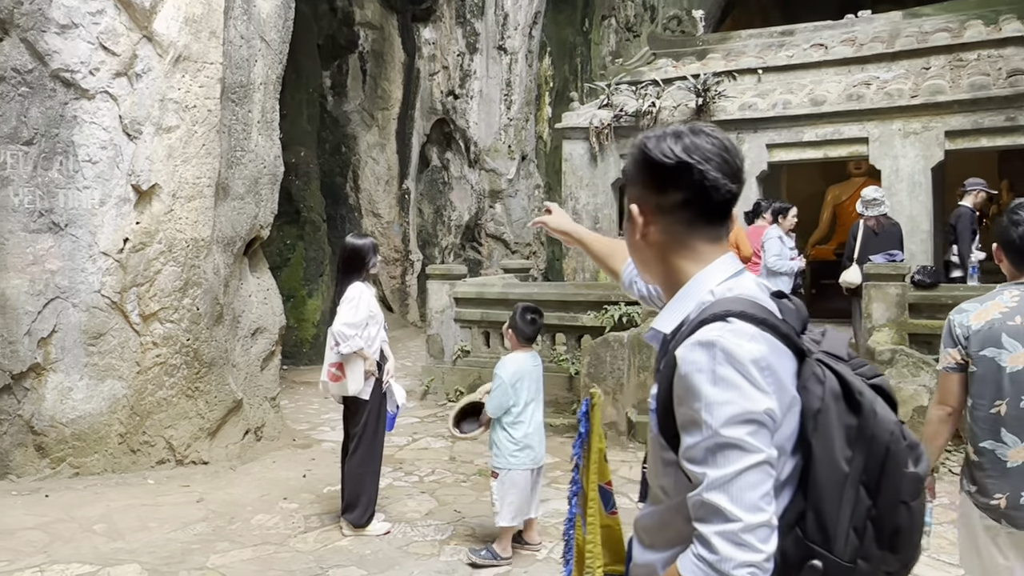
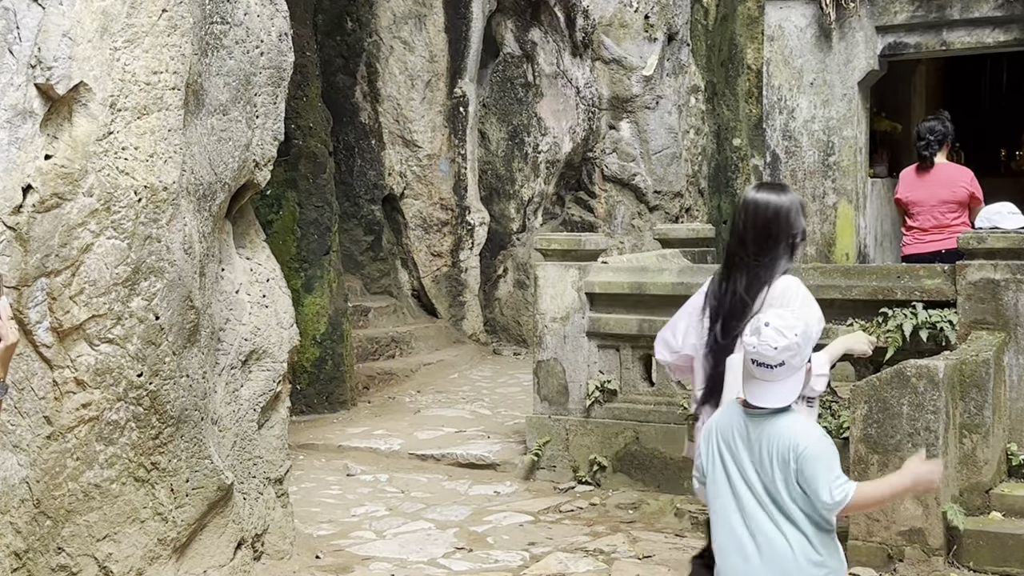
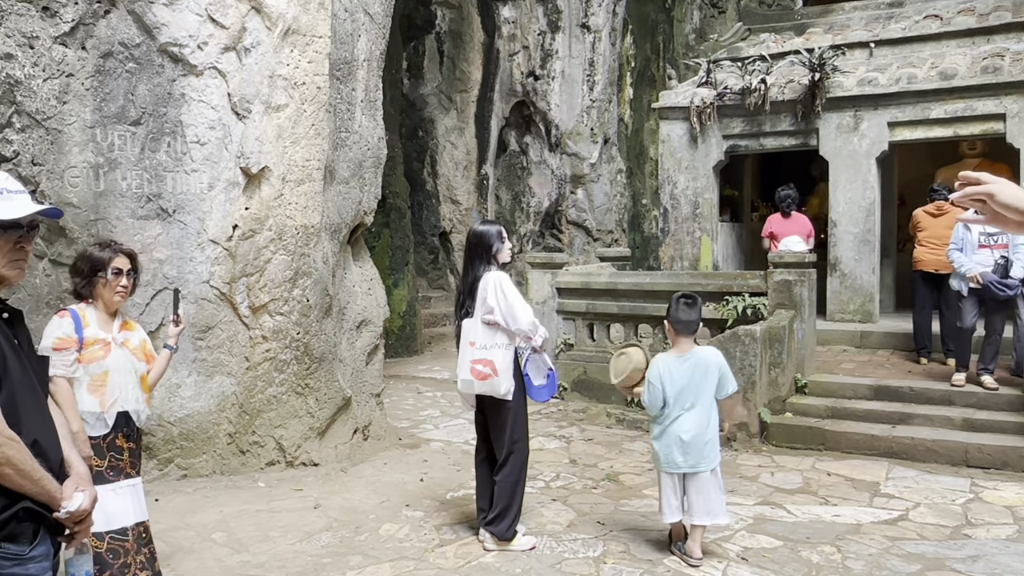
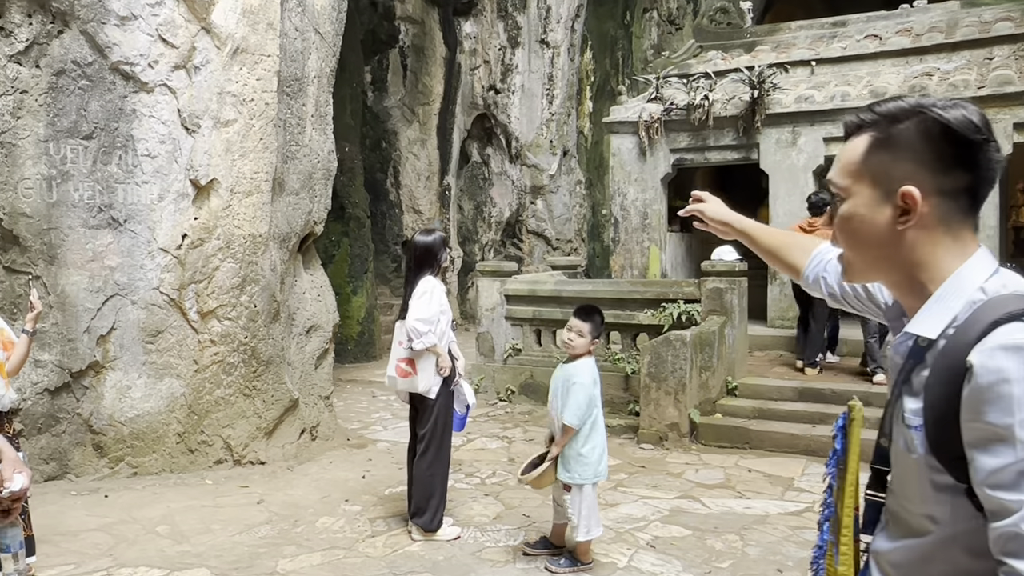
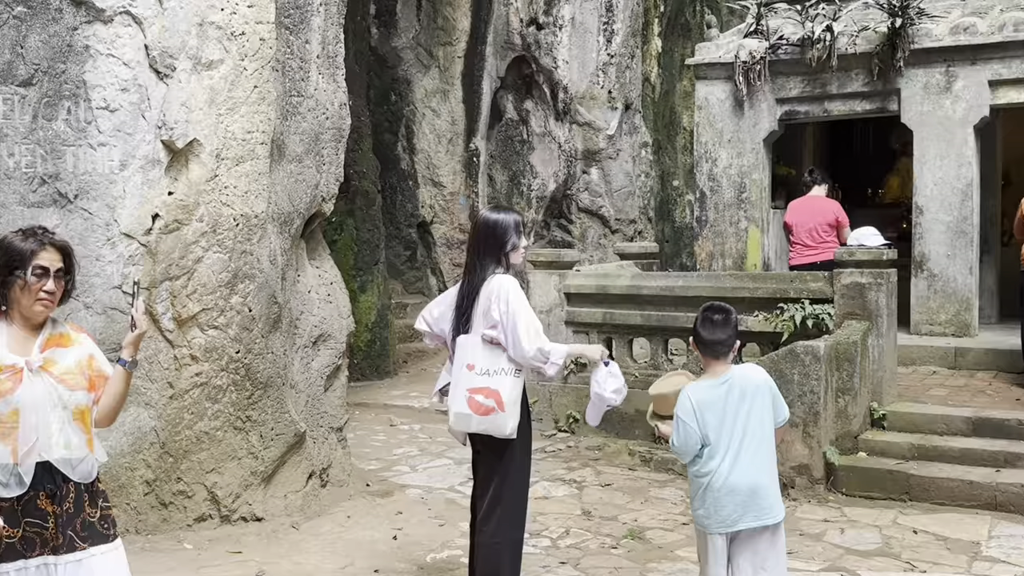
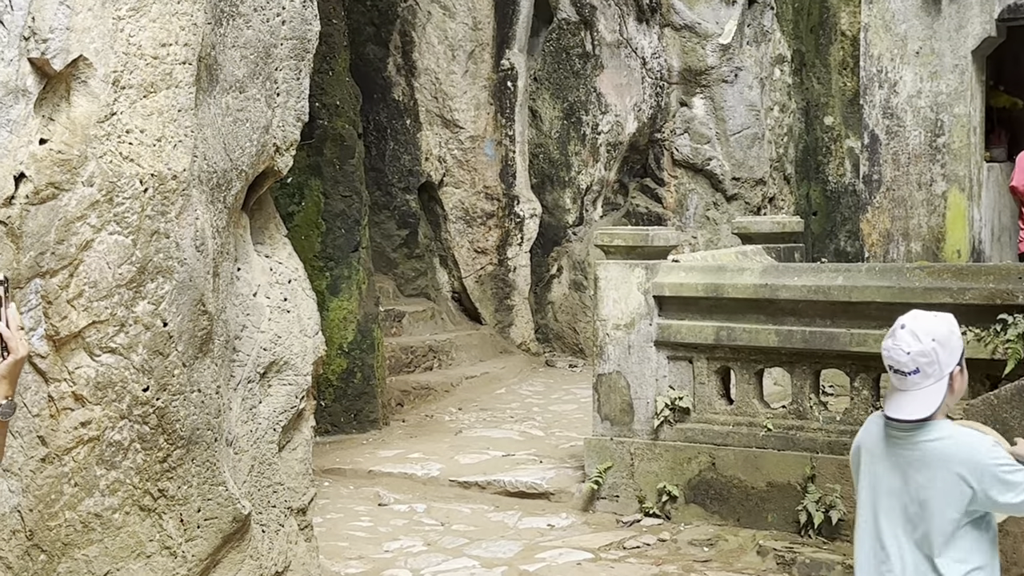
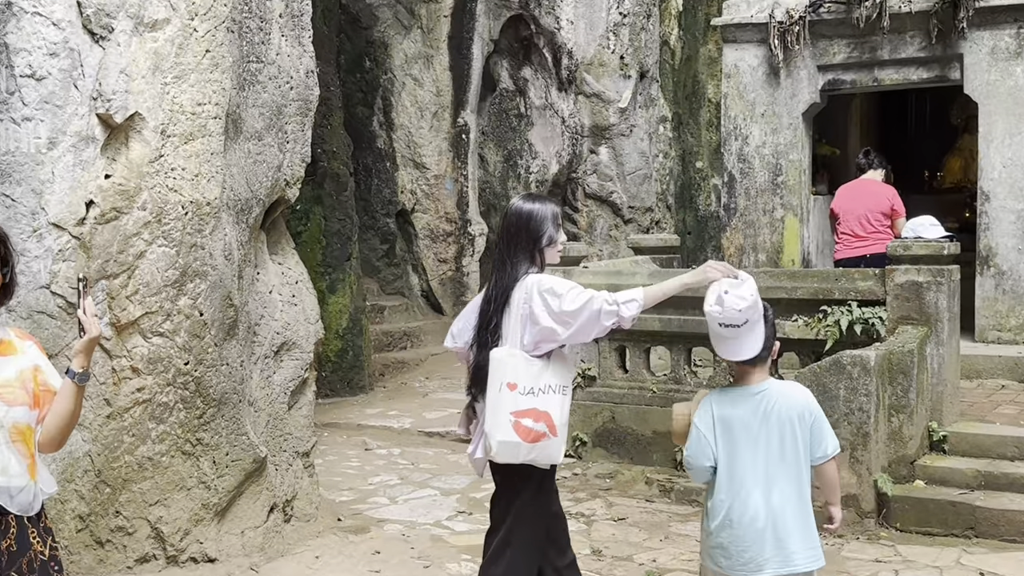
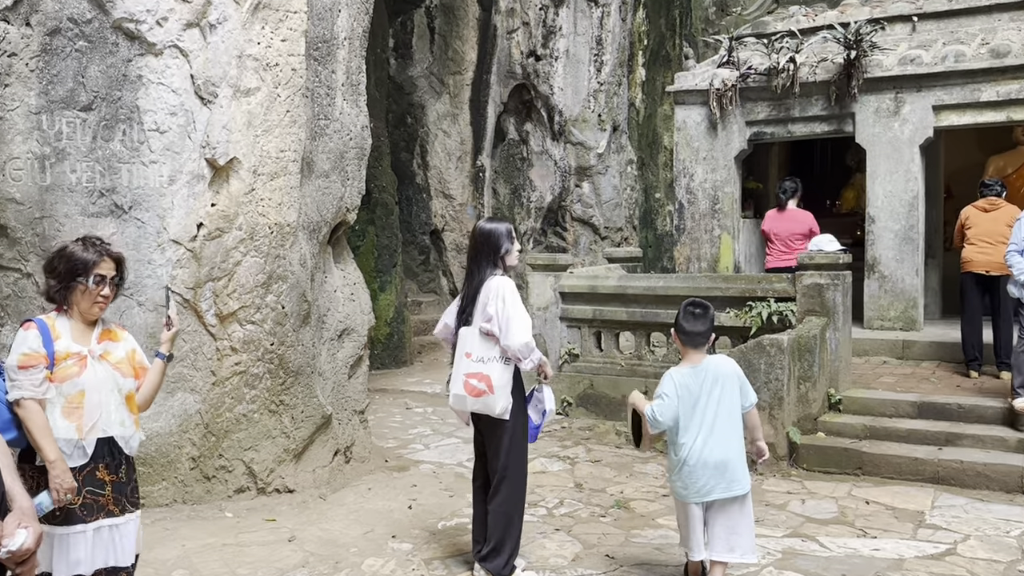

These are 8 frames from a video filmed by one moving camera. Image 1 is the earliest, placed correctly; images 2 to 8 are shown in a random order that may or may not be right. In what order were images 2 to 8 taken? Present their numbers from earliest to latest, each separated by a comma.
4, 3, 8, 5, 7, 2, 6
